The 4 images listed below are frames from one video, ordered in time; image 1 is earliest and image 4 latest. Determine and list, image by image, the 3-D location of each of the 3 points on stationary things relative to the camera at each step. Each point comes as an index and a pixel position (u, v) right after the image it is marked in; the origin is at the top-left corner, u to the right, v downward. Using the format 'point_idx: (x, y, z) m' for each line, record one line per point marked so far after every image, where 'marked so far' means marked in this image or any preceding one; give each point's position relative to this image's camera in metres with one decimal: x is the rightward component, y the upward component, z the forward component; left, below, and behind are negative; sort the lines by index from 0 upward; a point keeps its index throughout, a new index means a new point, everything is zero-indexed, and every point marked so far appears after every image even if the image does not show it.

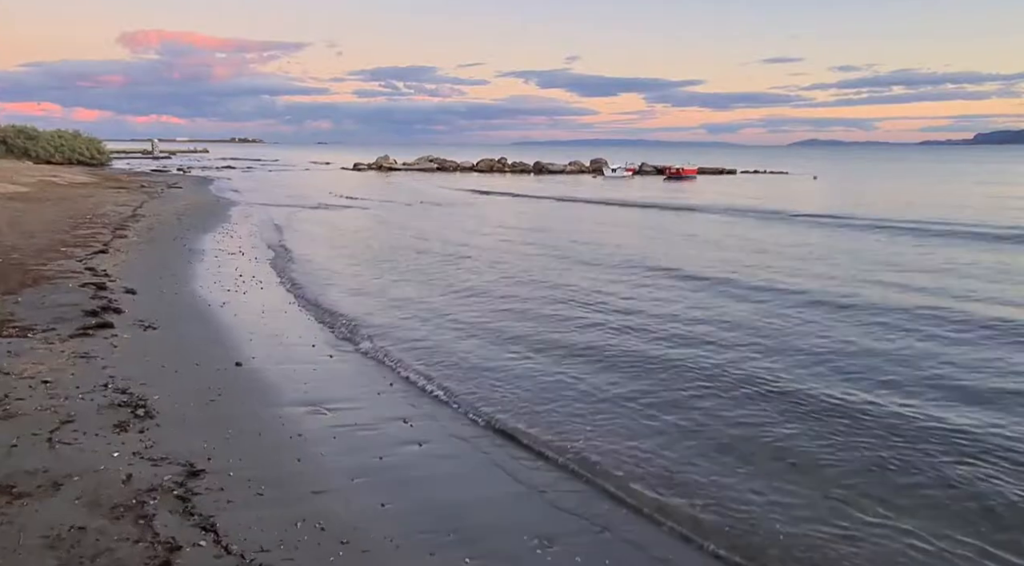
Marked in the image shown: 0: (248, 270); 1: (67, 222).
0: (-4.7, +0.2, +13.9) m
1: (-11.0, +1.6, +19.2) m
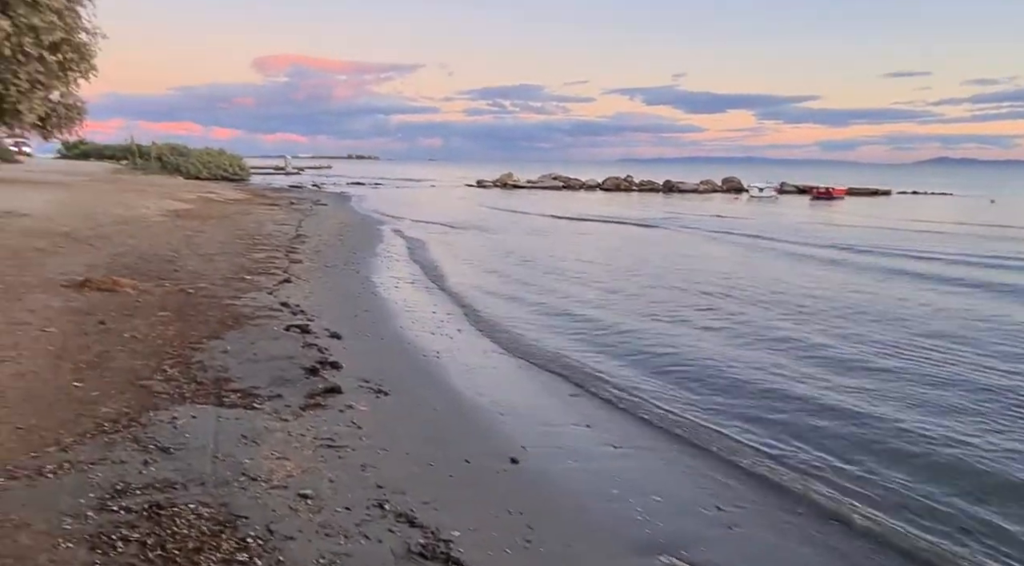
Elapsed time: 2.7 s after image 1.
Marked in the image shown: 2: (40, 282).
0: (-1.2, -0.4, +12.6) m
1: (-6.6, +1.0, +18.7) m
2: (-6.6, +0.1, +11.0) m
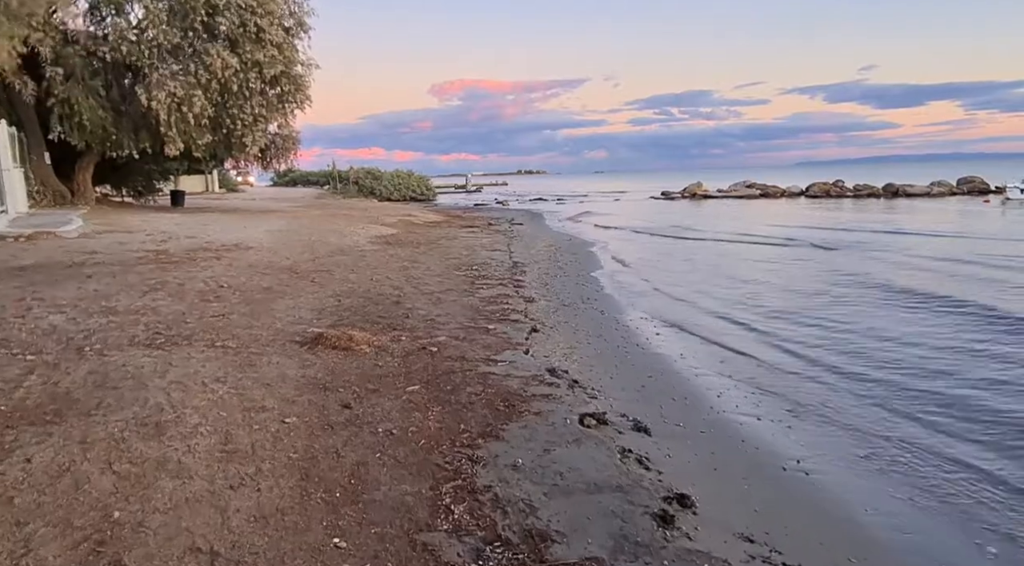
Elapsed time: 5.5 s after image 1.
0: (+2.7, -1.1, +9.7) m
1: (-1.2, +0.2, +16.9) m
2: (-2.9, -0.7, +9.4) m
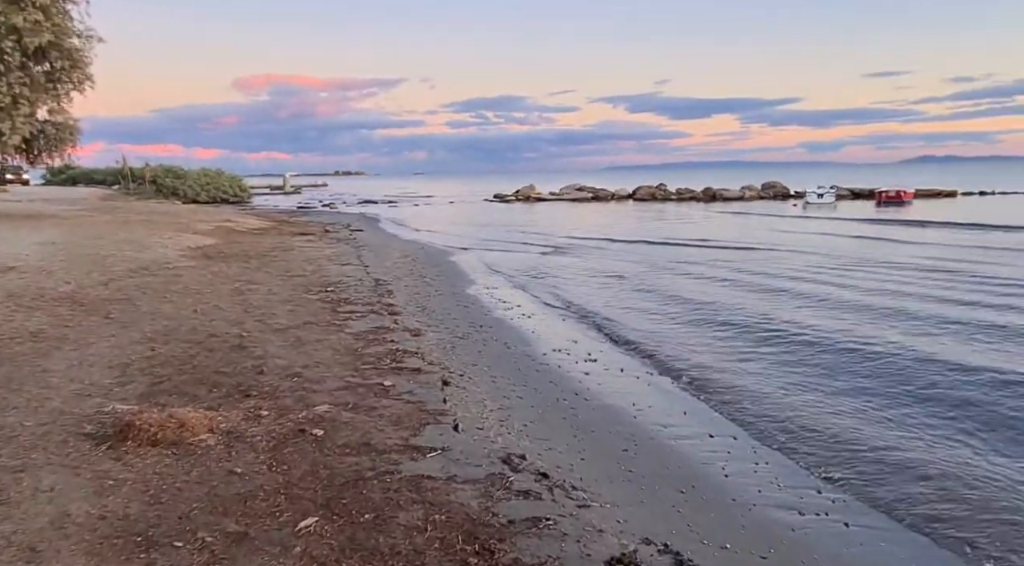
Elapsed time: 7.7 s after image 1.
0: (+1.9, -1.4, +7.5) m
1: (-3.6, -0.2, +13.6) m
2: (-3.5, -1.1, +5.8) m
